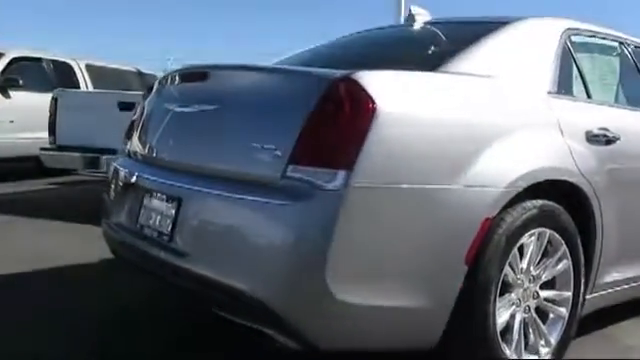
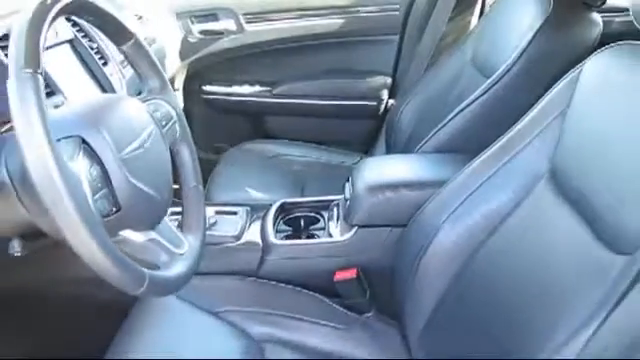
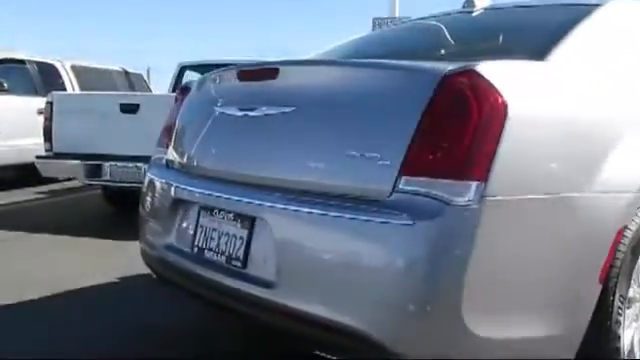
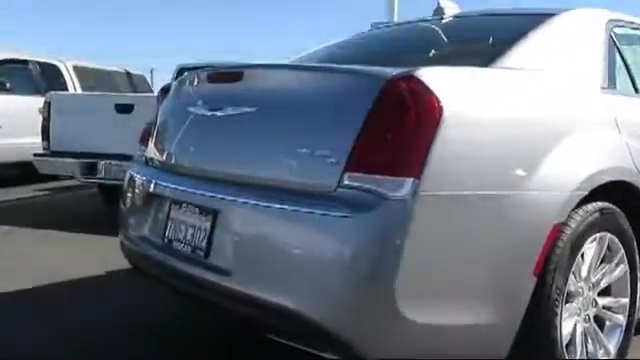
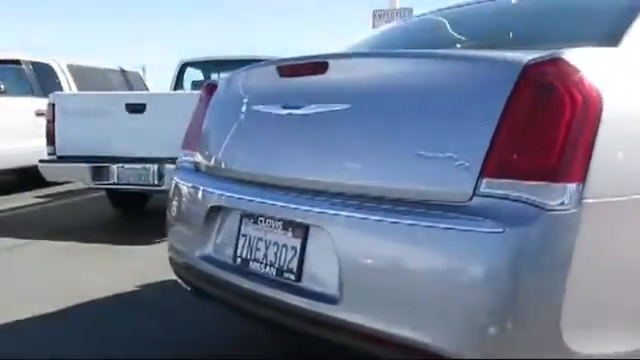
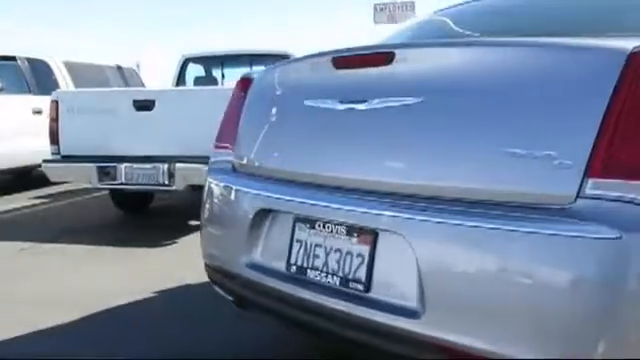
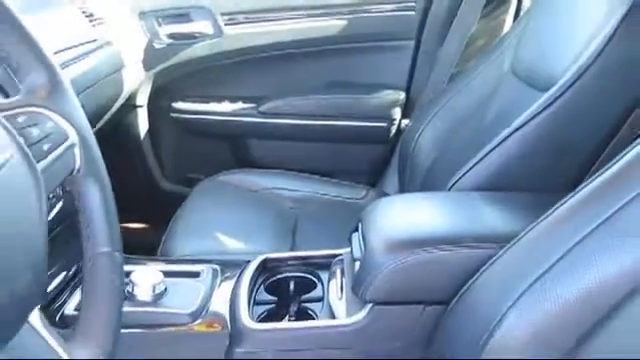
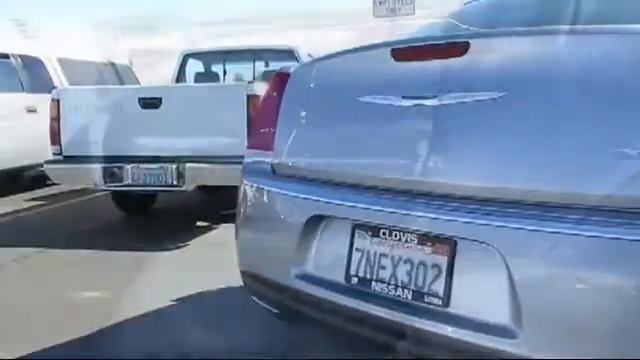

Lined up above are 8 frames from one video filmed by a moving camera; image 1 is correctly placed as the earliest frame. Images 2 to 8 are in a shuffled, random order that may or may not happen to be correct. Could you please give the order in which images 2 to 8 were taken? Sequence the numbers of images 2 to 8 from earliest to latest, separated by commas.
4, 3, 5, 6, 8, 7, 2
